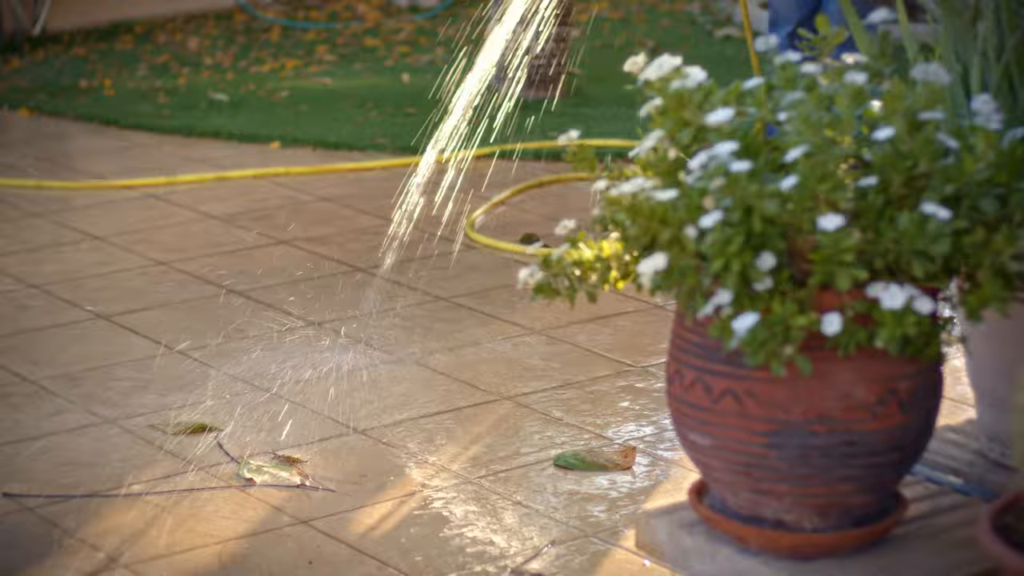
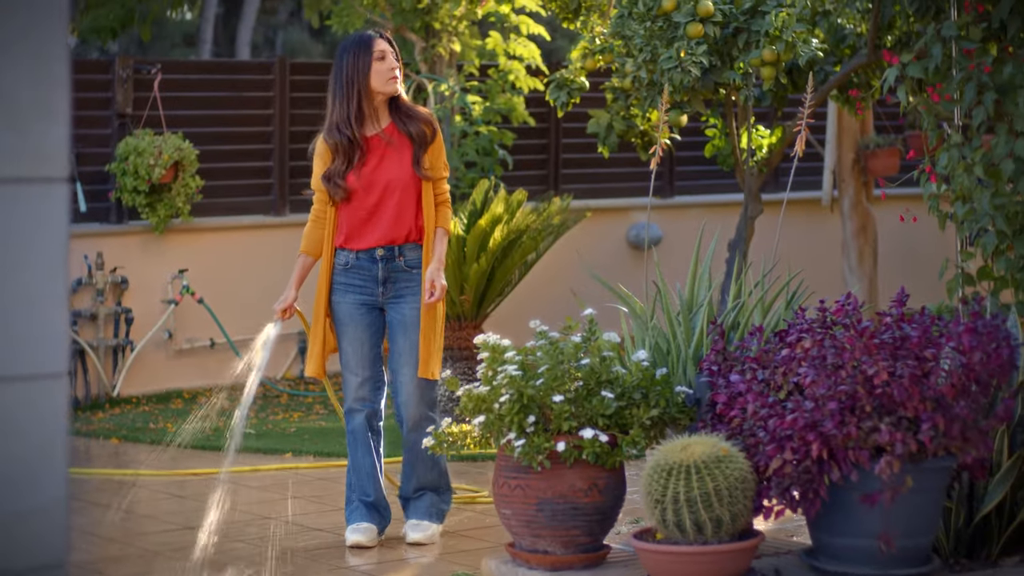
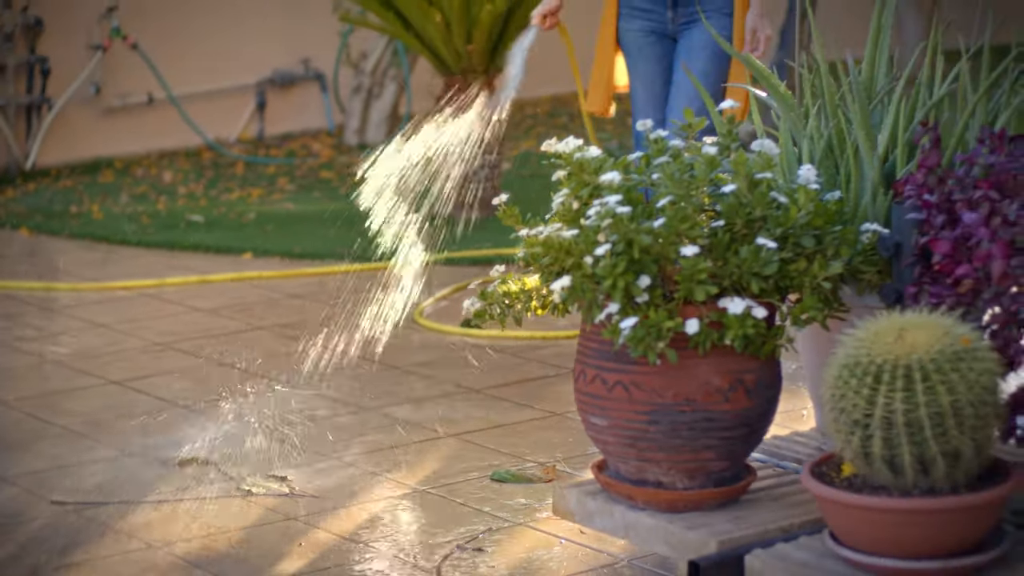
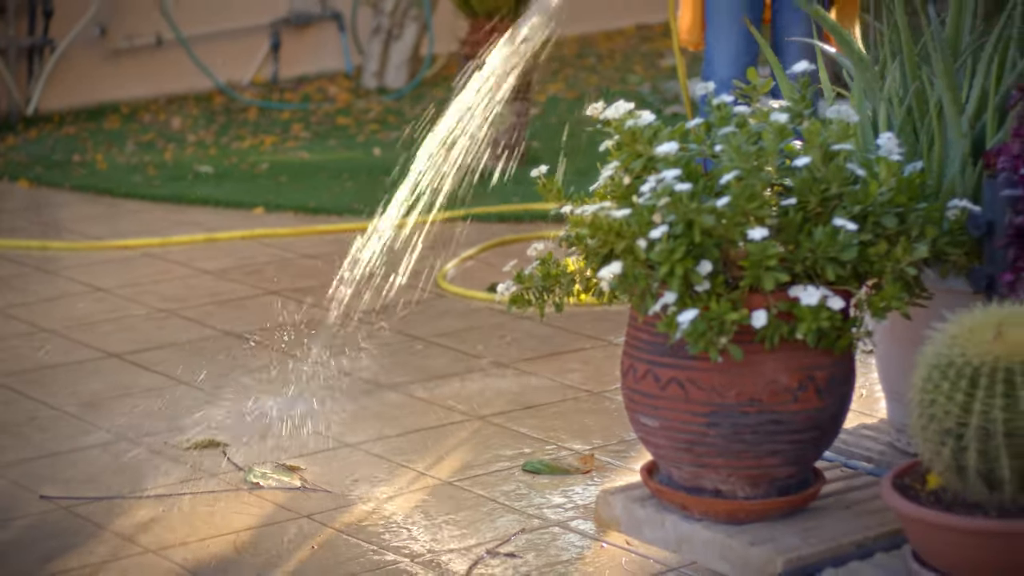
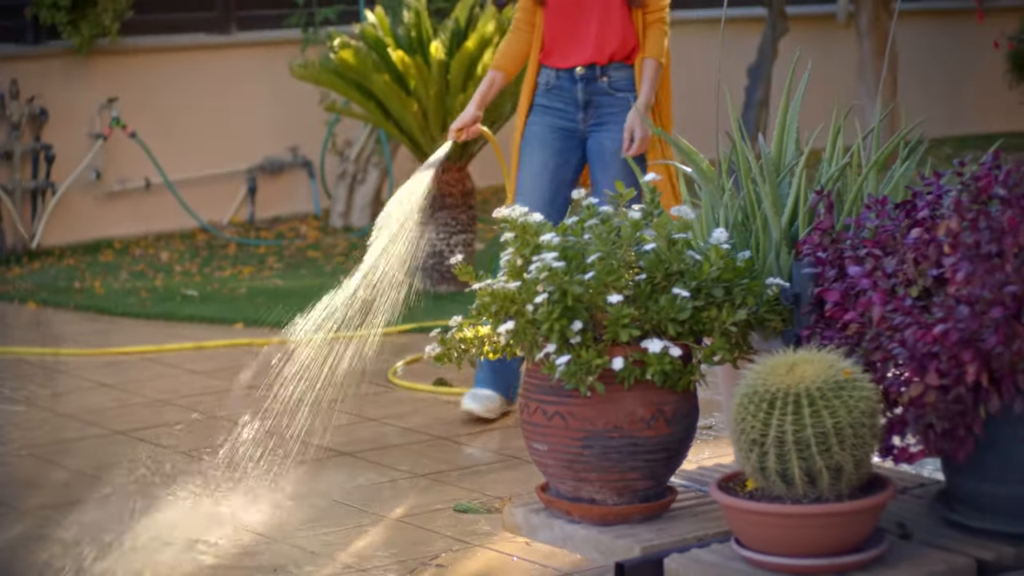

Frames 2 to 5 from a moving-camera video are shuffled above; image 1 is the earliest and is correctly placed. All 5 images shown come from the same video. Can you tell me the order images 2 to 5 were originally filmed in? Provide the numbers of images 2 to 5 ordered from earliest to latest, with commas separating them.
4, 3, 5, 2
